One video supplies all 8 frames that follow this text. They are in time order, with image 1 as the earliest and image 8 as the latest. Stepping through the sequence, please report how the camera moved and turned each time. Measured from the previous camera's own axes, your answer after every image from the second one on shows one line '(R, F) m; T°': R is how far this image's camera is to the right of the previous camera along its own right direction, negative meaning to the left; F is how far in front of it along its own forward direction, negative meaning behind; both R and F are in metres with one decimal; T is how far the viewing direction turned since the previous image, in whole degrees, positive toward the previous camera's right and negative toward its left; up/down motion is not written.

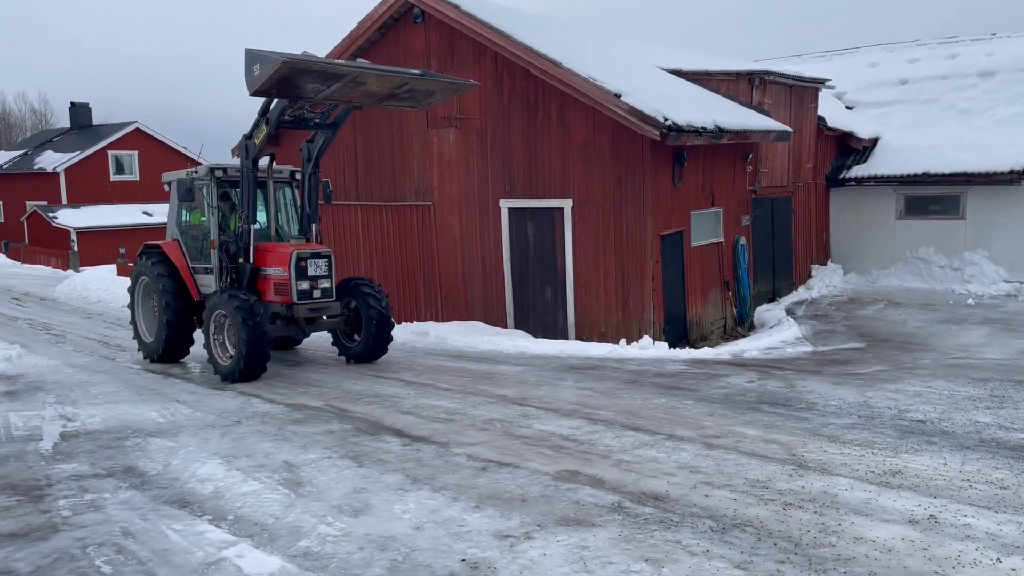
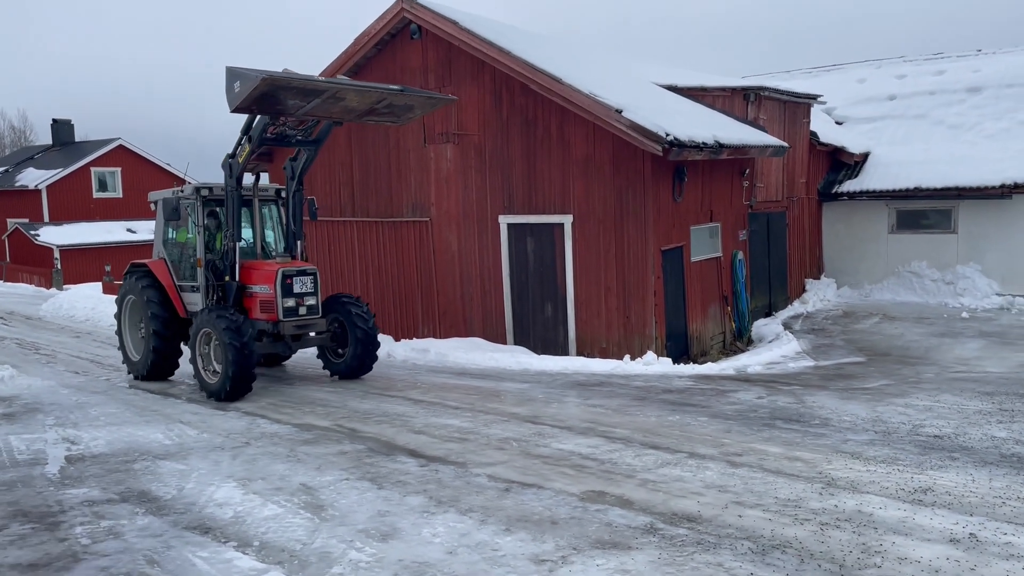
(-0.2, +0.1) m; +1°
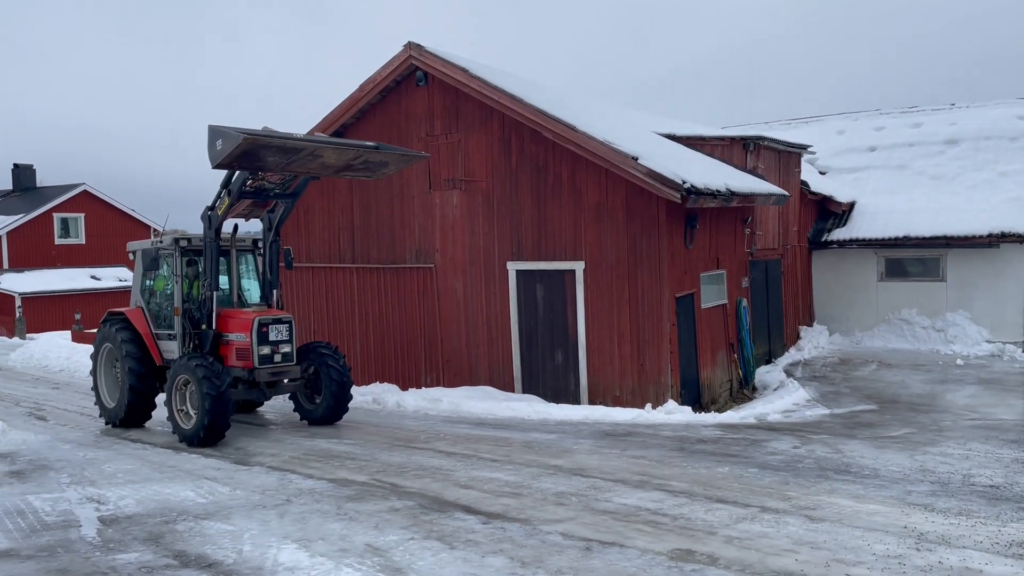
(-0.6, +0.1) m; +3°
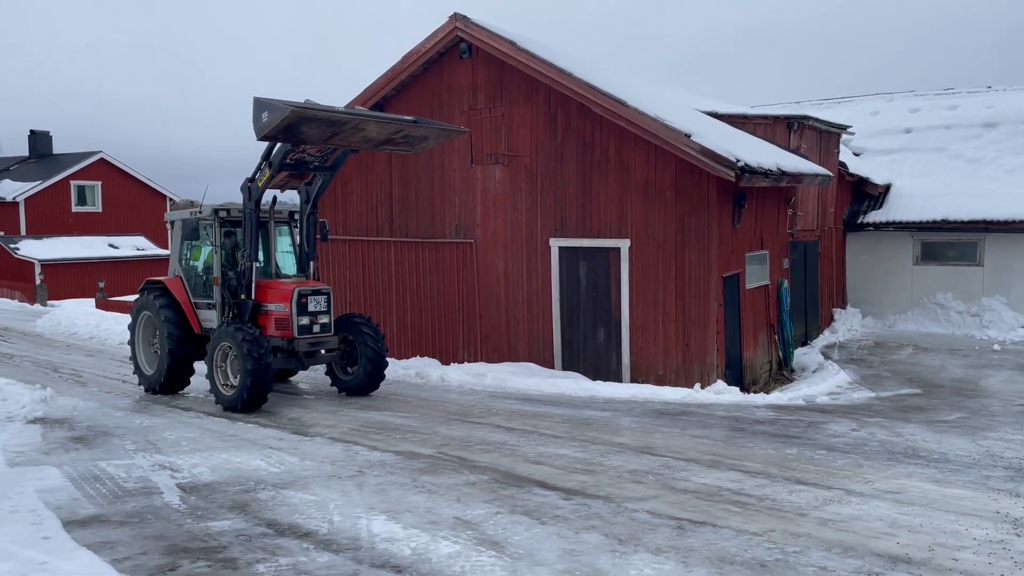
(-0.5, 0.0) m; -1°
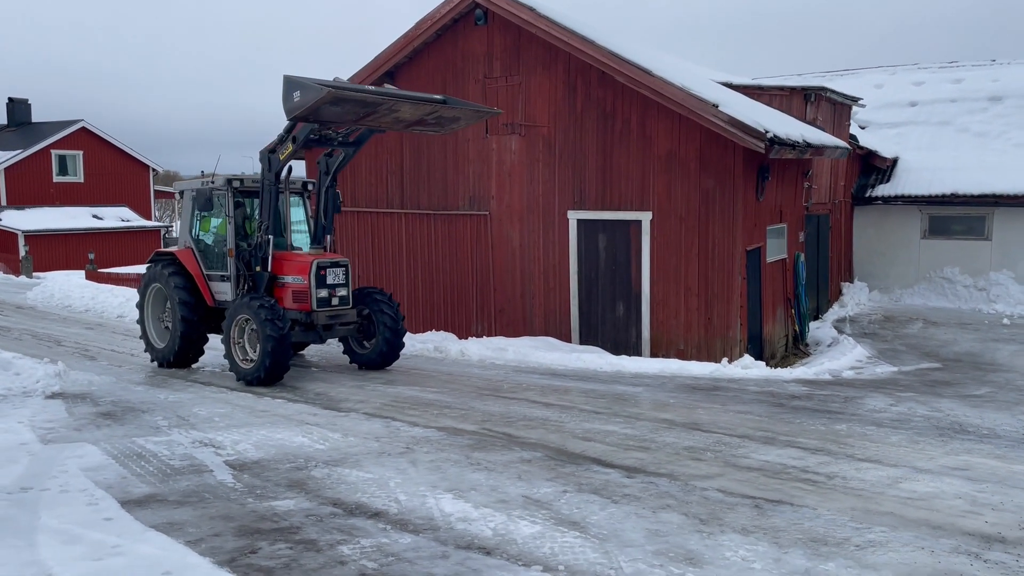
(-0.5, +0.1) m; +1°
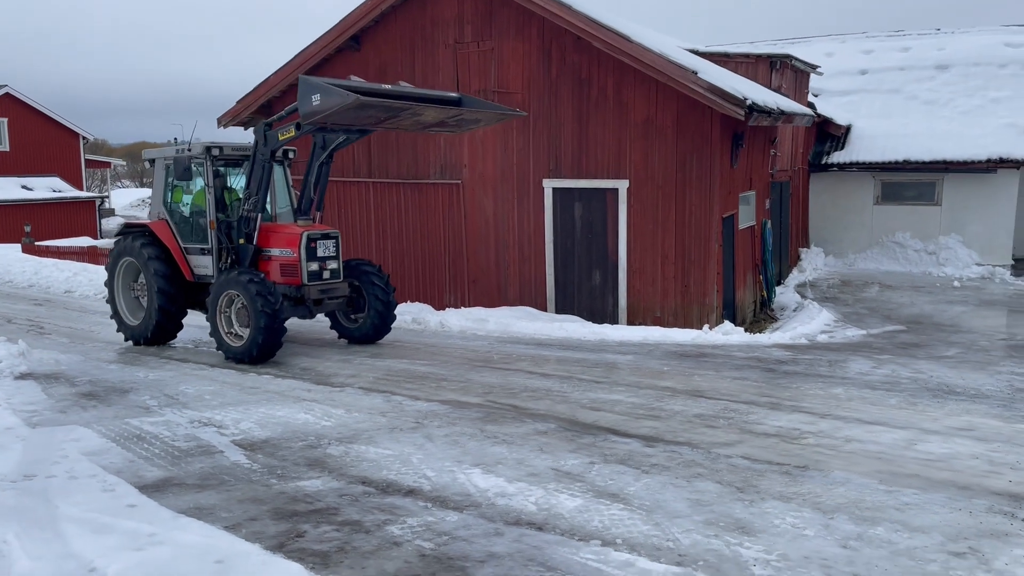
(-0.5, +0.1) m; +4°
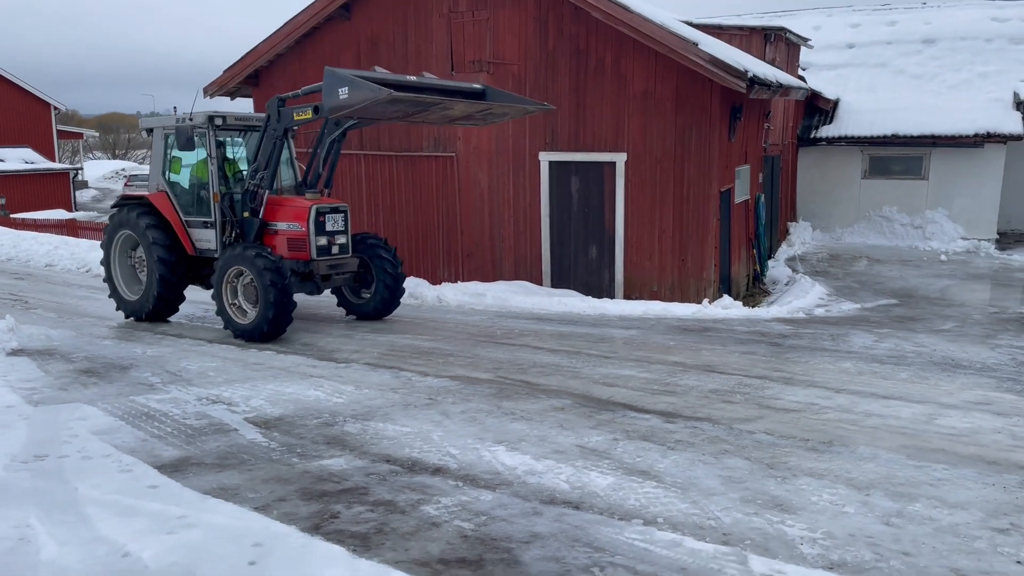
(-0.2, +0.1) m; +2°
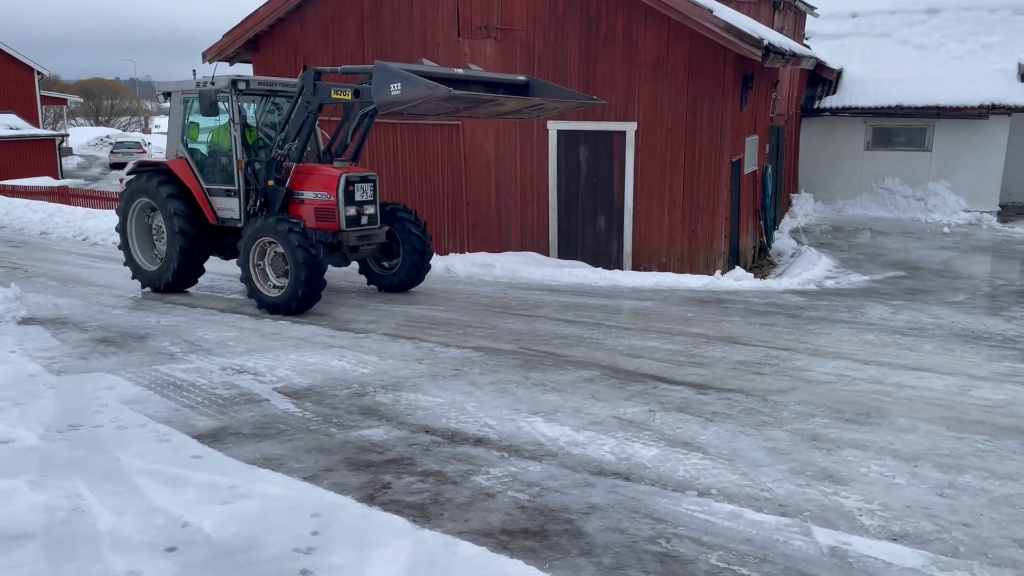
(-0.3, +0.1) m; +1°
